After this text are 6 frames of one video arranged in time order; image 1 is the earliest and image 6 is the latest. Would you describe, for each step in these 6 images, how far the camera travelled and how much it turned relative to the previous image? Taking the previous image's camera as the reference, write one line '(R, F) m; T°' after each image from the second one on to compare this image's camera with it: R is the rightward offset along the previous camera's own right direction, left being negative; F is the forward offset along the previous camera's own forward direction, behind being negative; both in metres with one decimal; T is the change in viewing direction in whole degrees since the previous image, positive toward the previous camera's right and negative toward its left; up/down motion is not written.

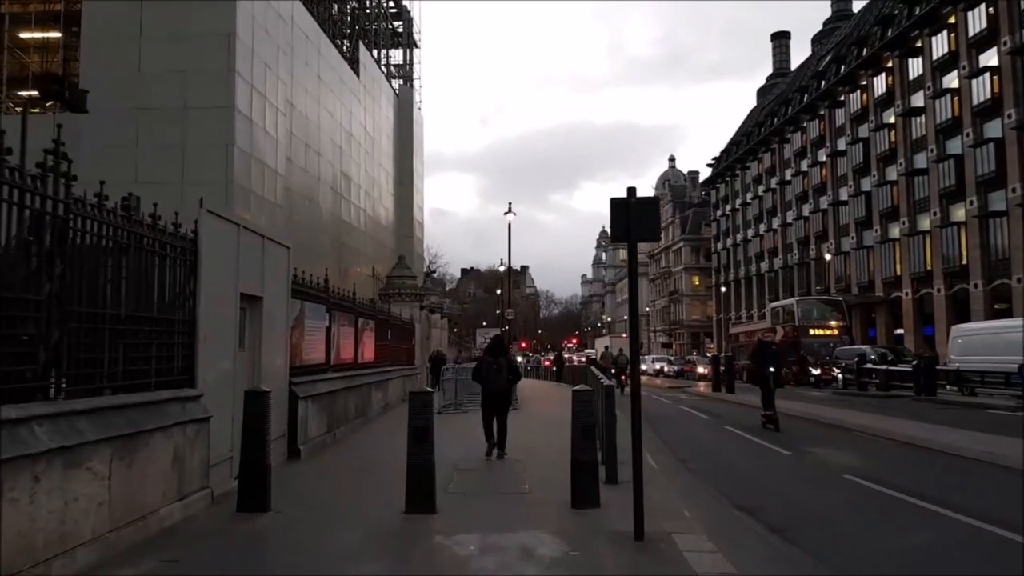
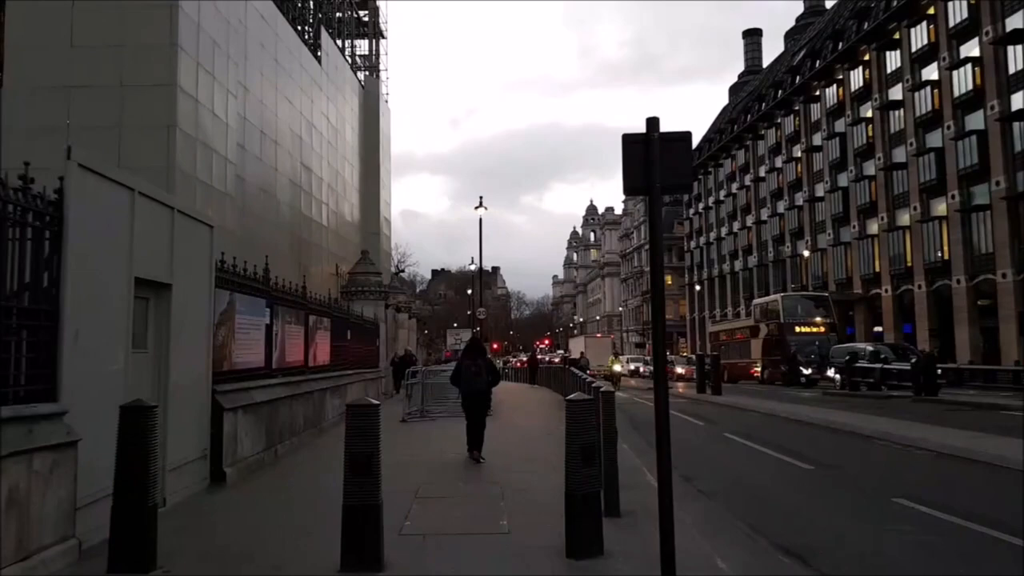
(0.0, +2.0) m; +2°
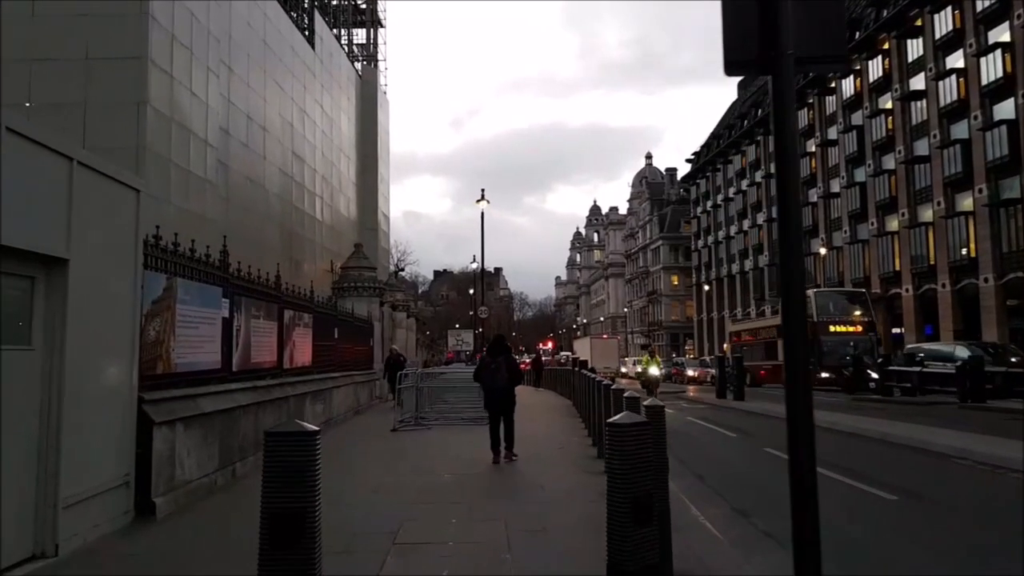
(0.0, +2.0) m; 0°
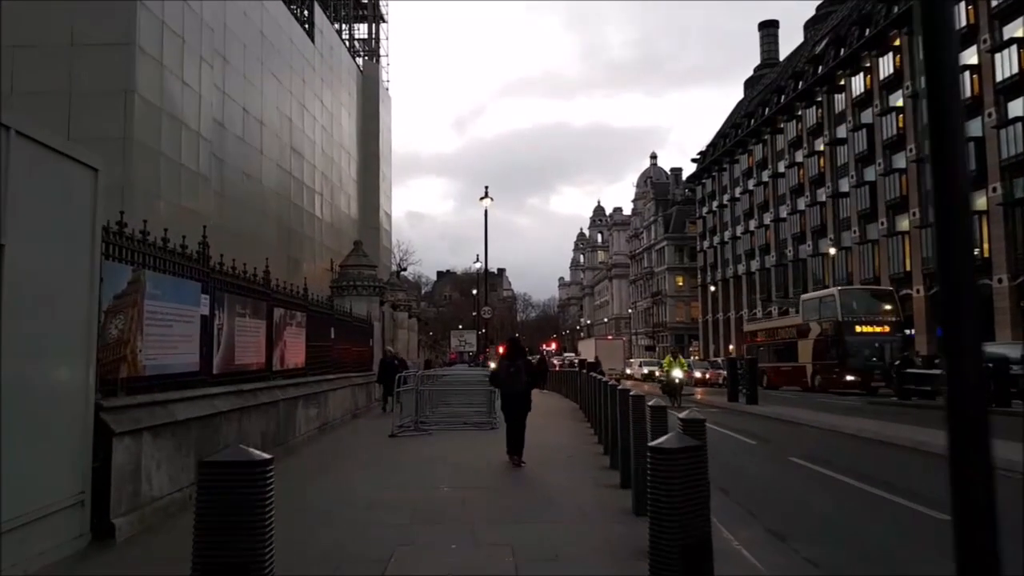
(0.0, +0.9) m; 0°
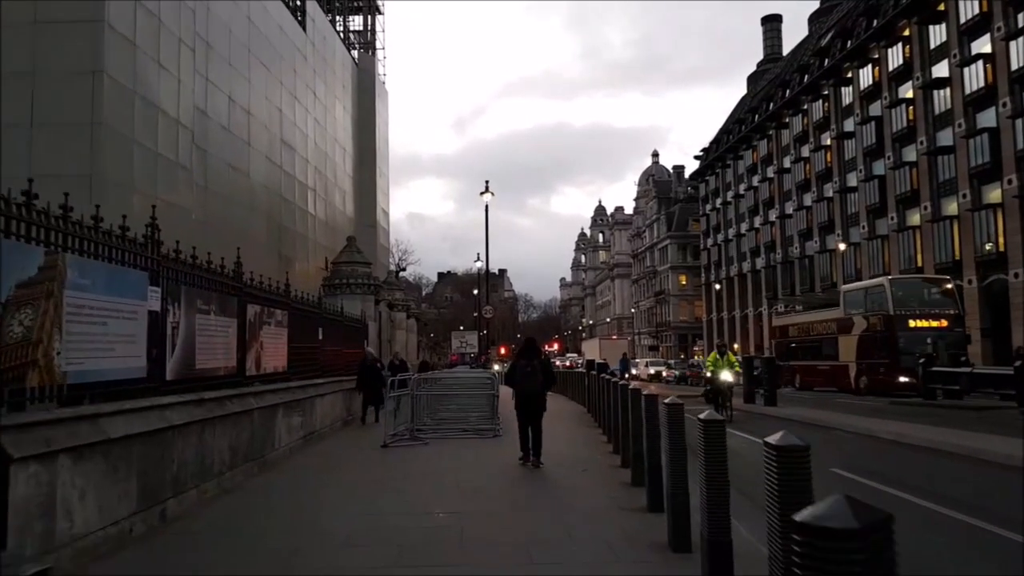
(0.0, +1.4) m; 0°
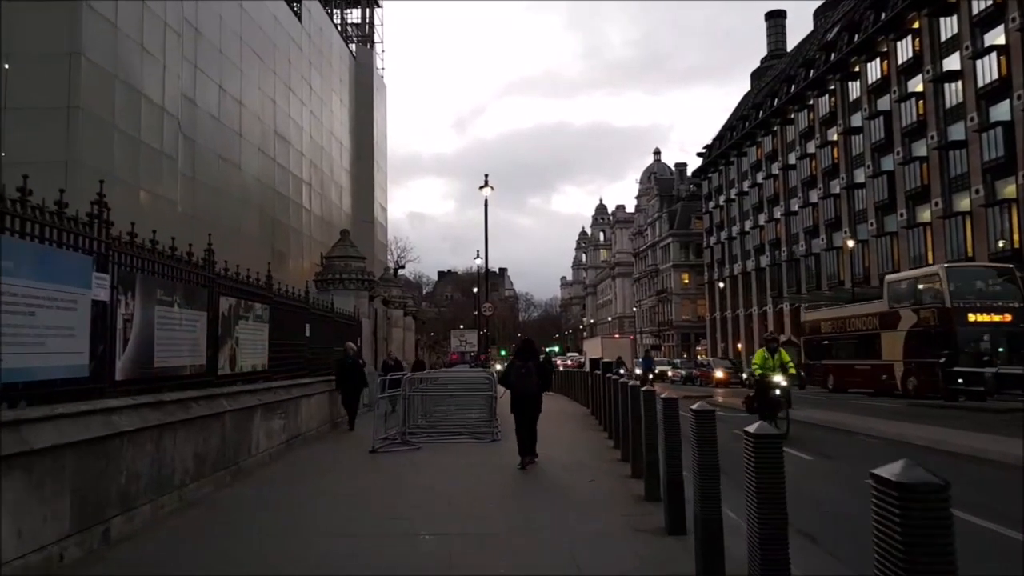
(0.0, +1.0) m; 0°
